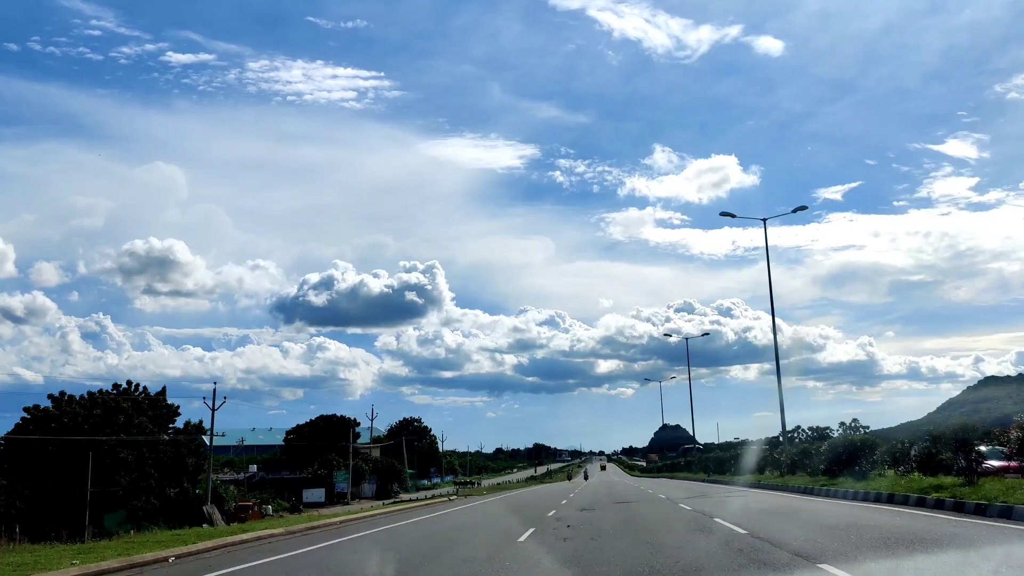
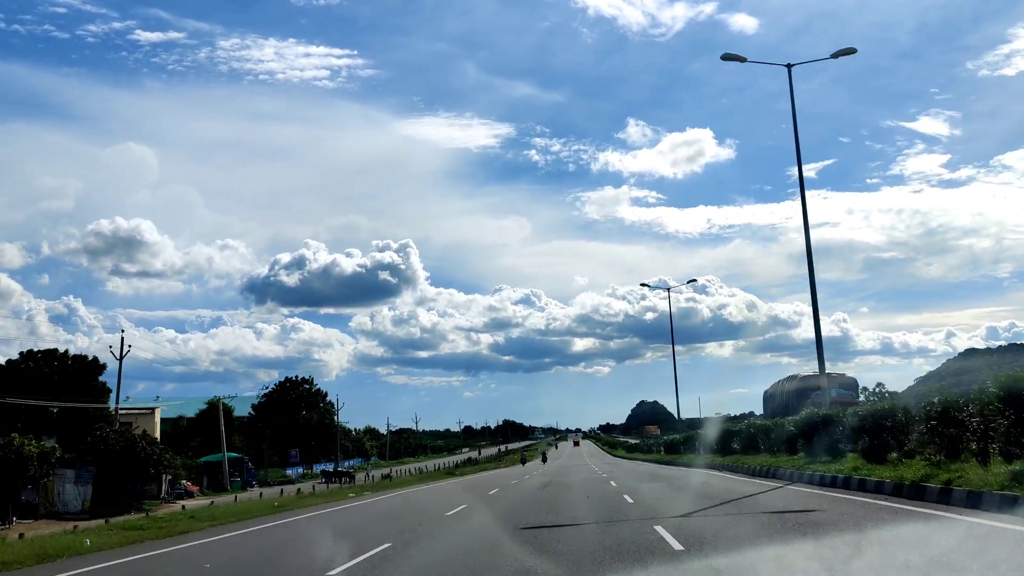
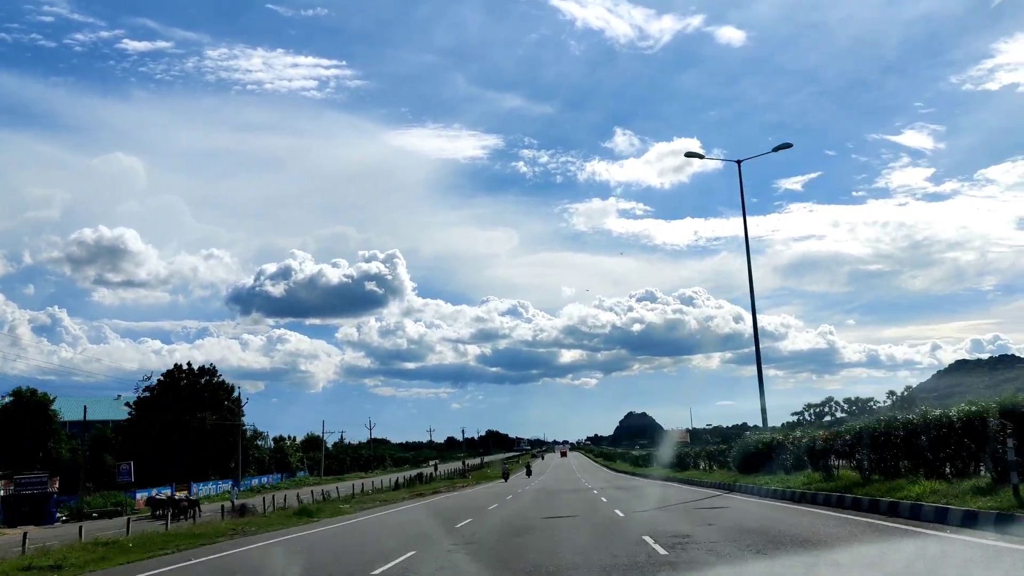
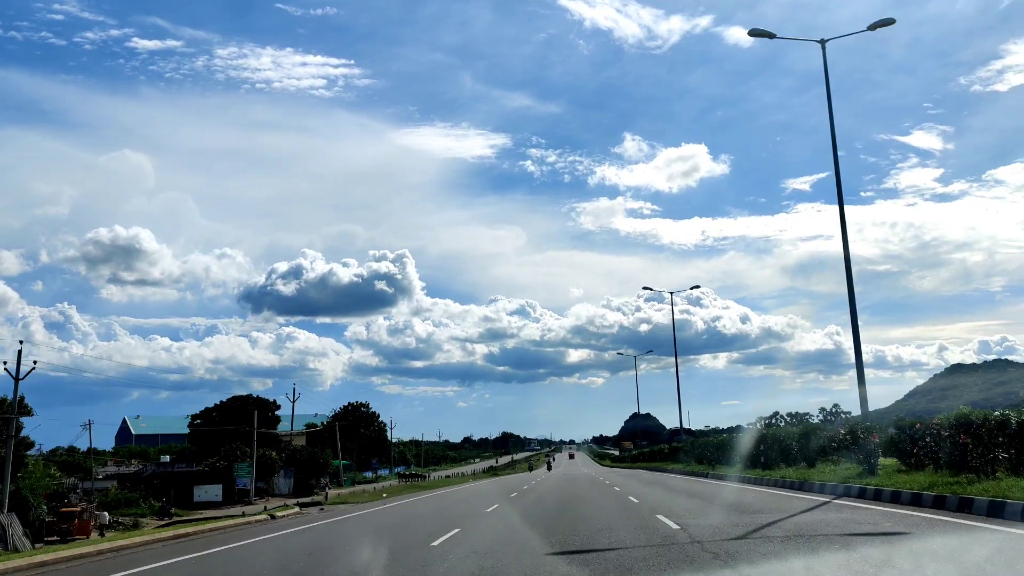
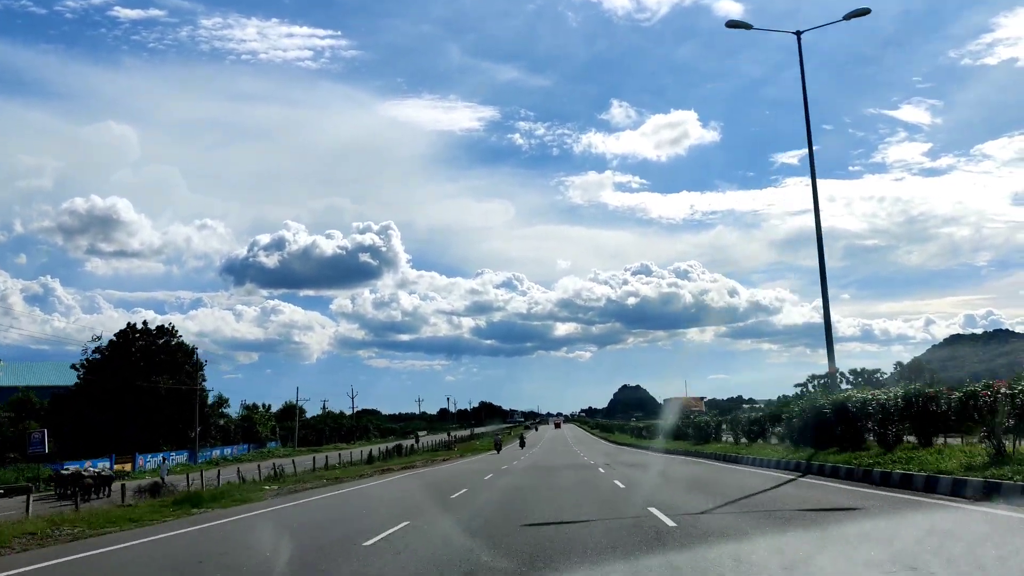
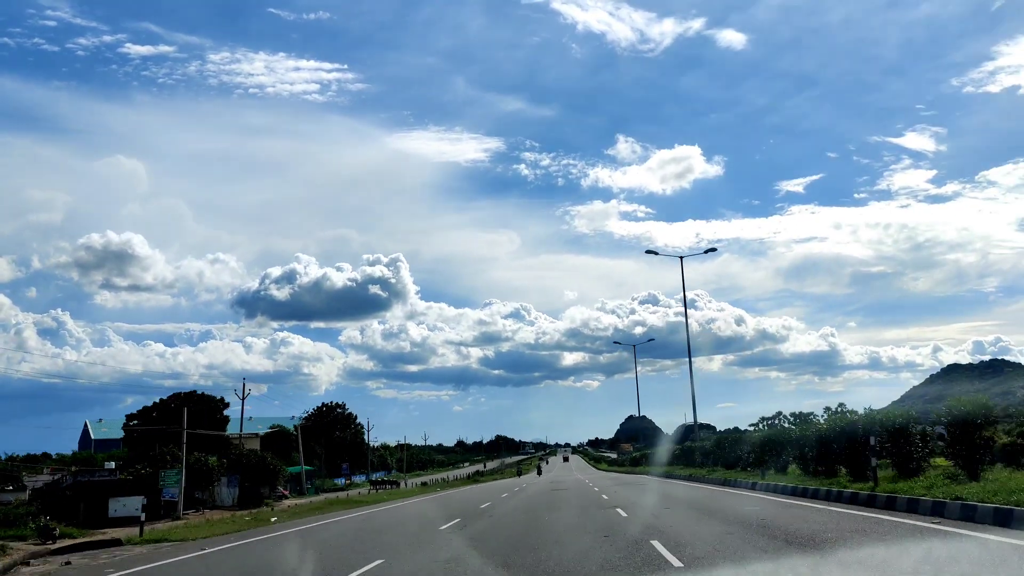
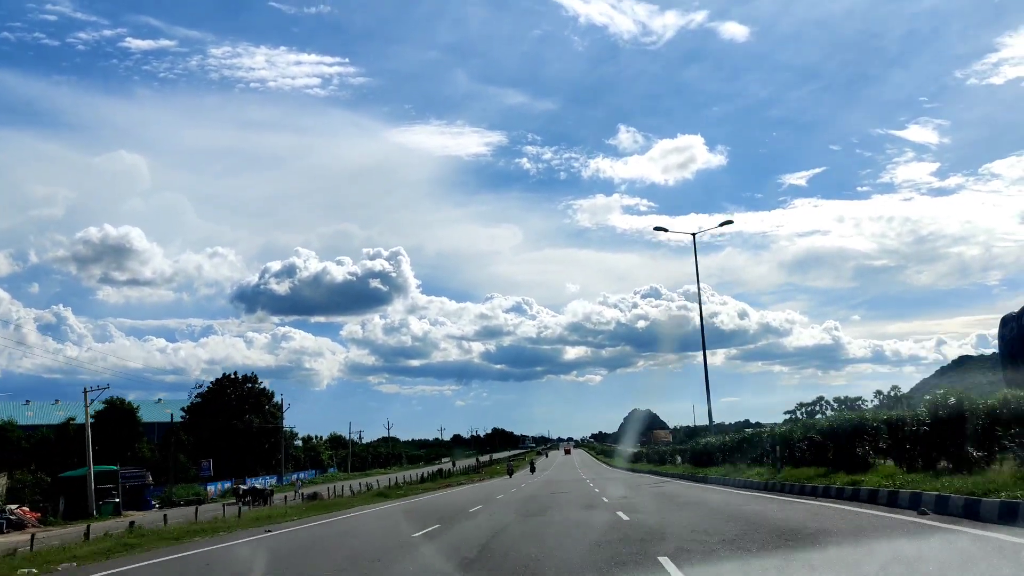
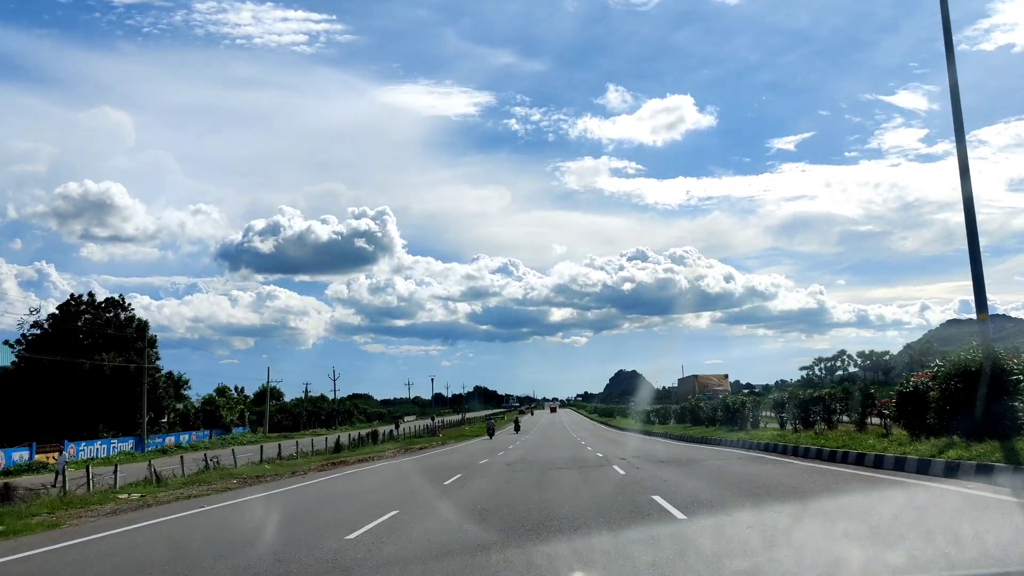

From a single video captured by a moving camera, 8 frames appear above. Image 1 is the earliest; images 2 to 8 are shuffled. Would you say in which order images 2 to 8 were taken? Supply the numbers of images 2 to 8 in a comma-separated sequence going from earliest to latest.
4, 6, 2, 7, 3, 5, 8
